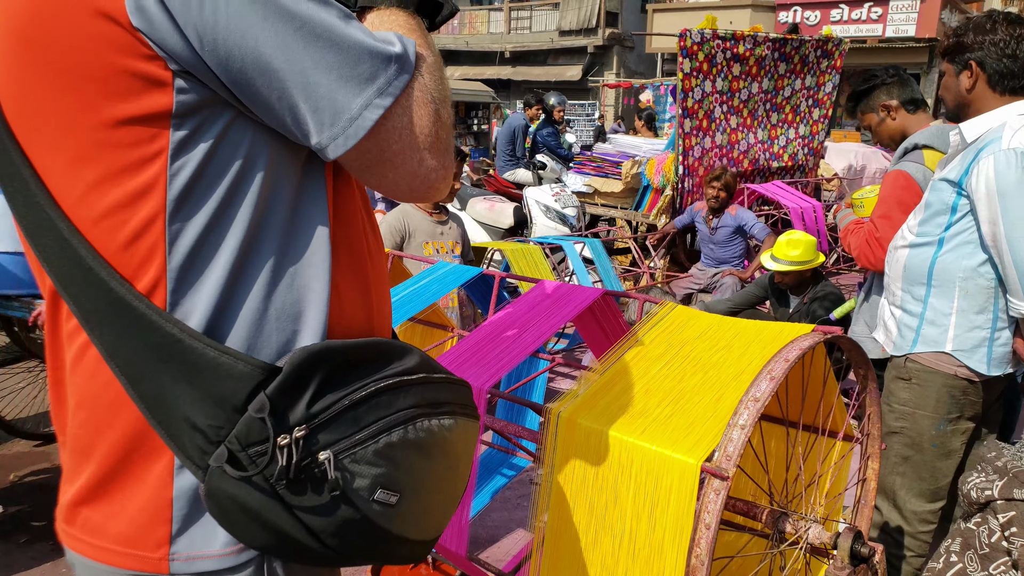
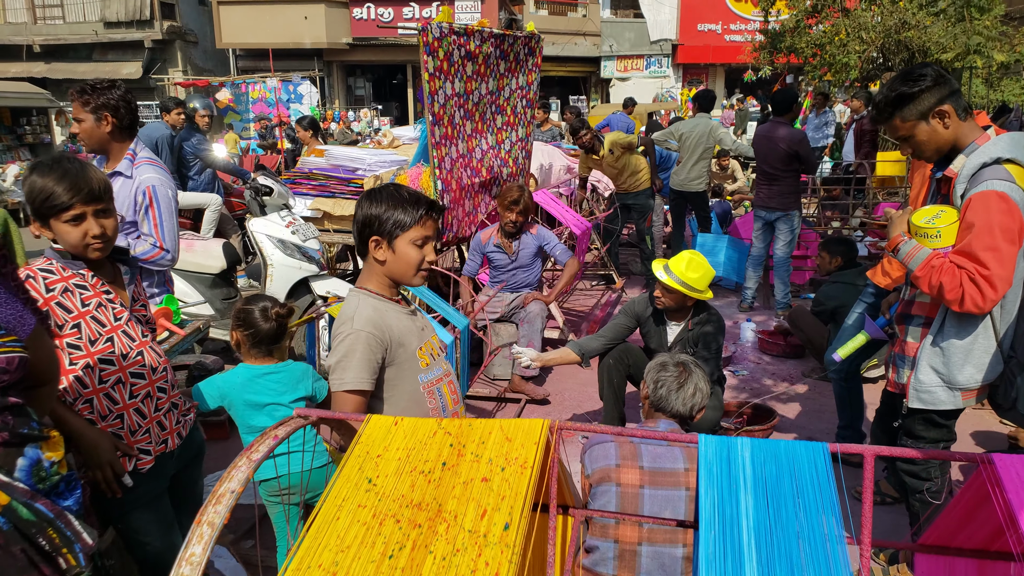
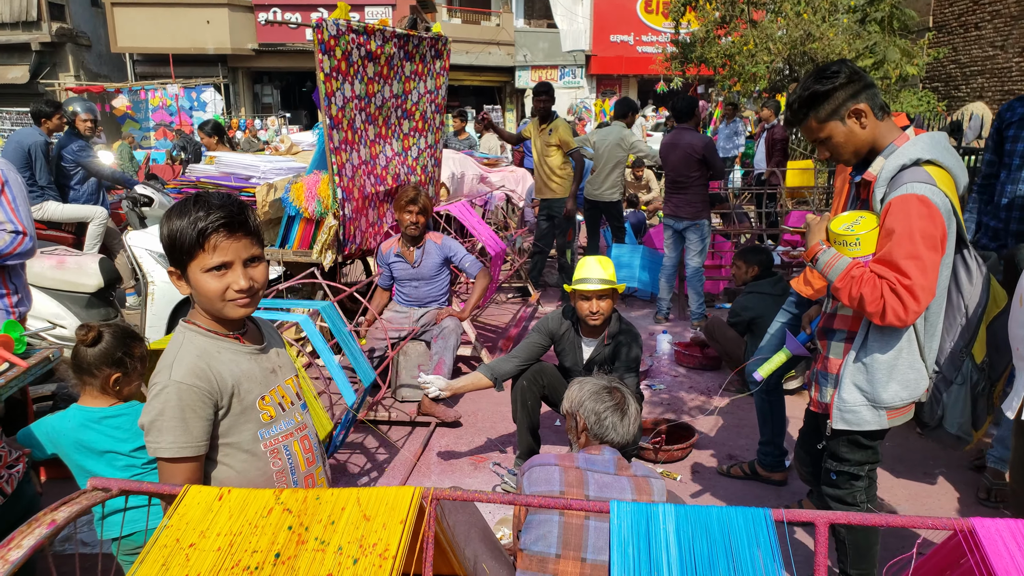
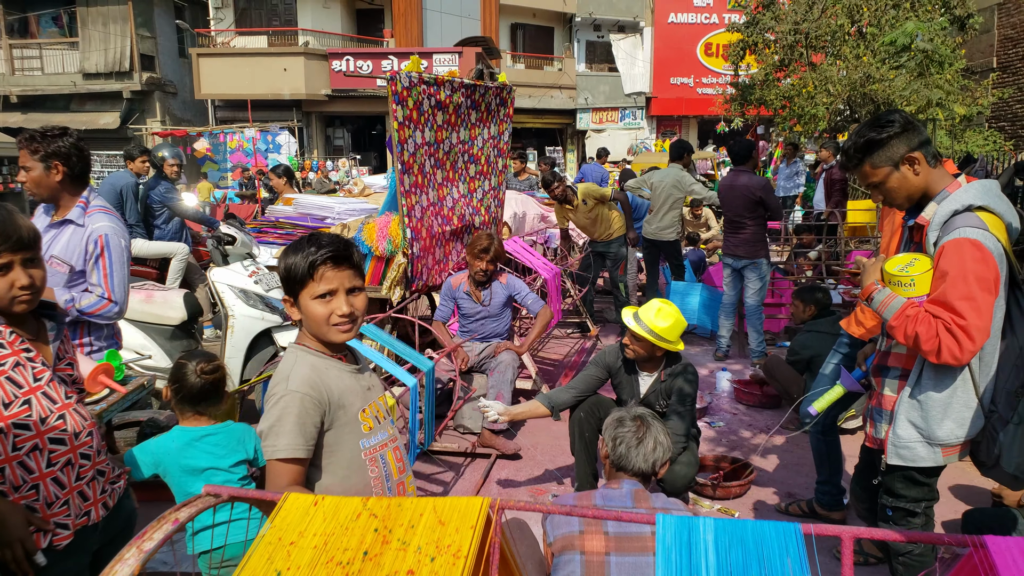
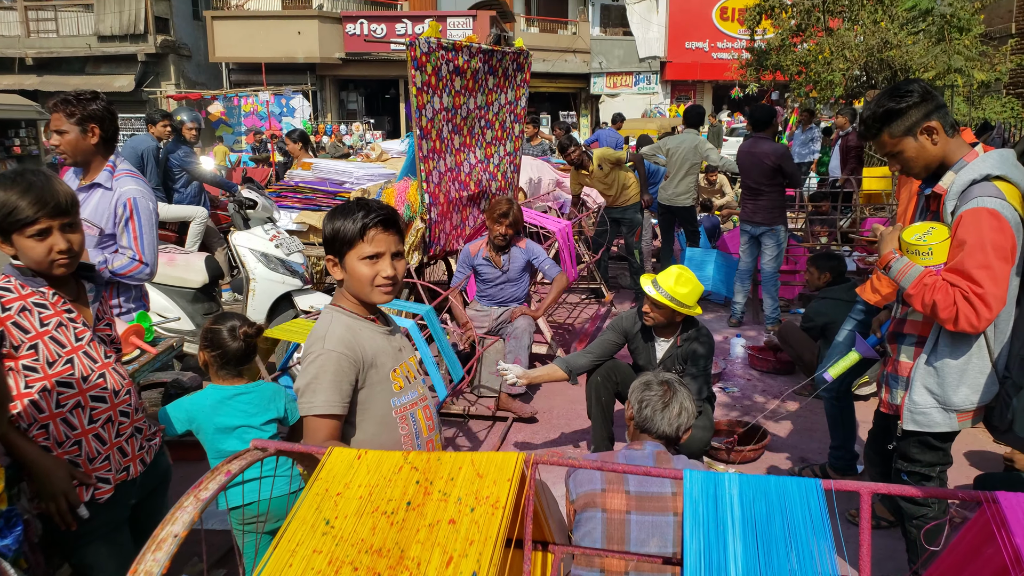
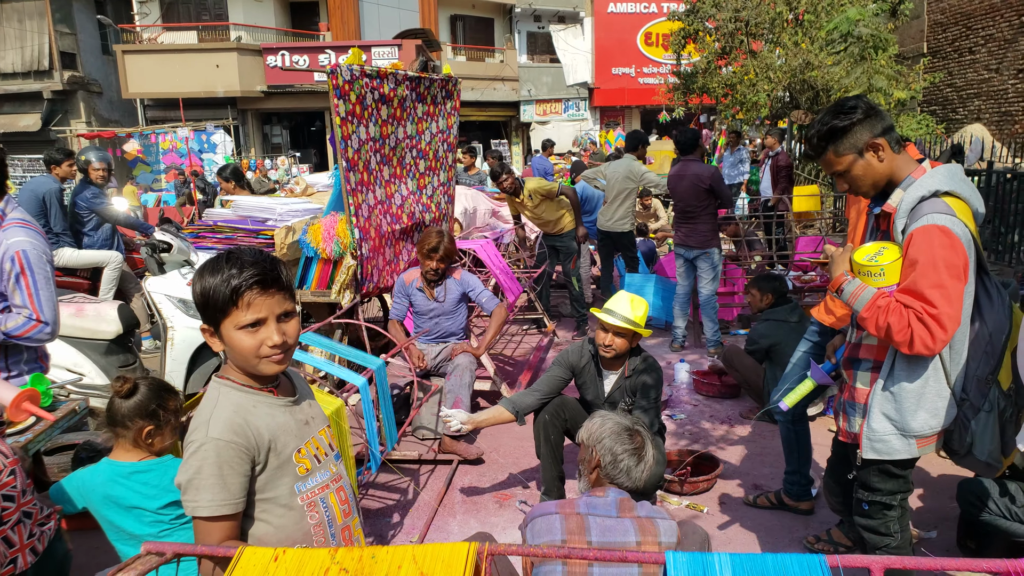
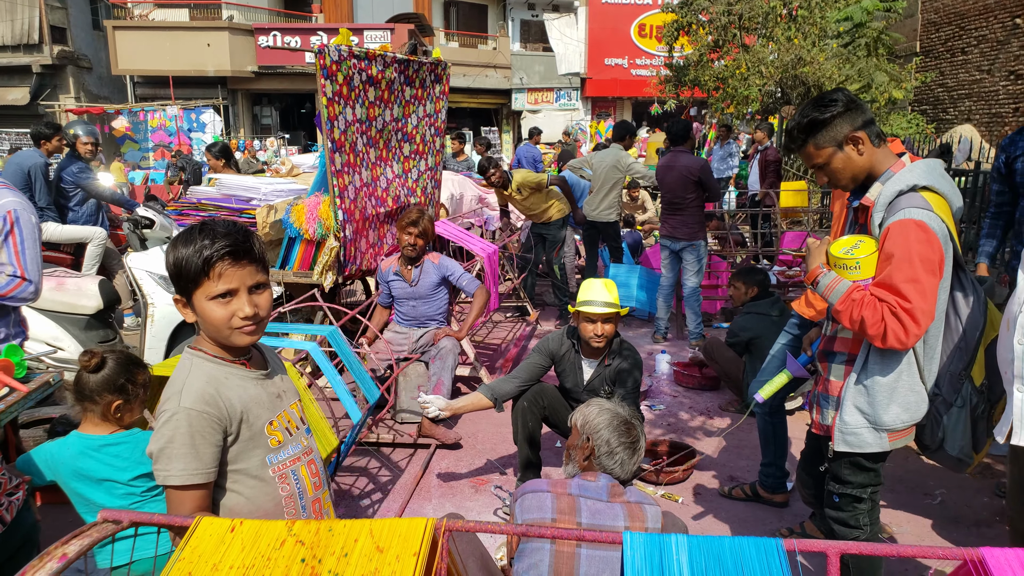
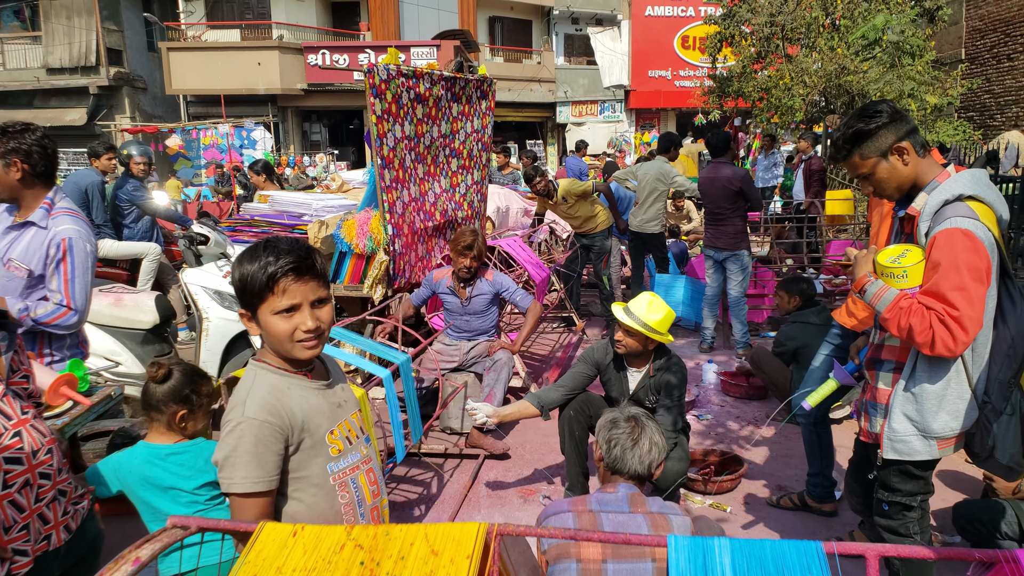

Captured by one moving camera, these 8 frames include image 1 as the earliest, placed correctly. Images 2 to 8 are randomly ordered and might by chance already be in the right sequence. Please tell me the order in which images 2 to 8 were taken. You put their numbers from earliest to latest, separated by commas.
2, 5, 4, 8, 6, 7, 3
